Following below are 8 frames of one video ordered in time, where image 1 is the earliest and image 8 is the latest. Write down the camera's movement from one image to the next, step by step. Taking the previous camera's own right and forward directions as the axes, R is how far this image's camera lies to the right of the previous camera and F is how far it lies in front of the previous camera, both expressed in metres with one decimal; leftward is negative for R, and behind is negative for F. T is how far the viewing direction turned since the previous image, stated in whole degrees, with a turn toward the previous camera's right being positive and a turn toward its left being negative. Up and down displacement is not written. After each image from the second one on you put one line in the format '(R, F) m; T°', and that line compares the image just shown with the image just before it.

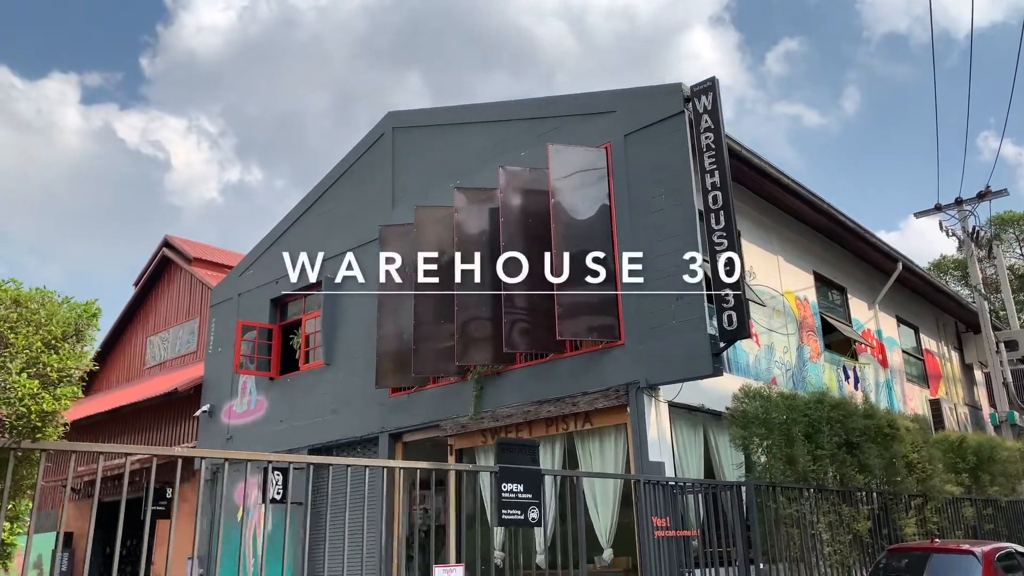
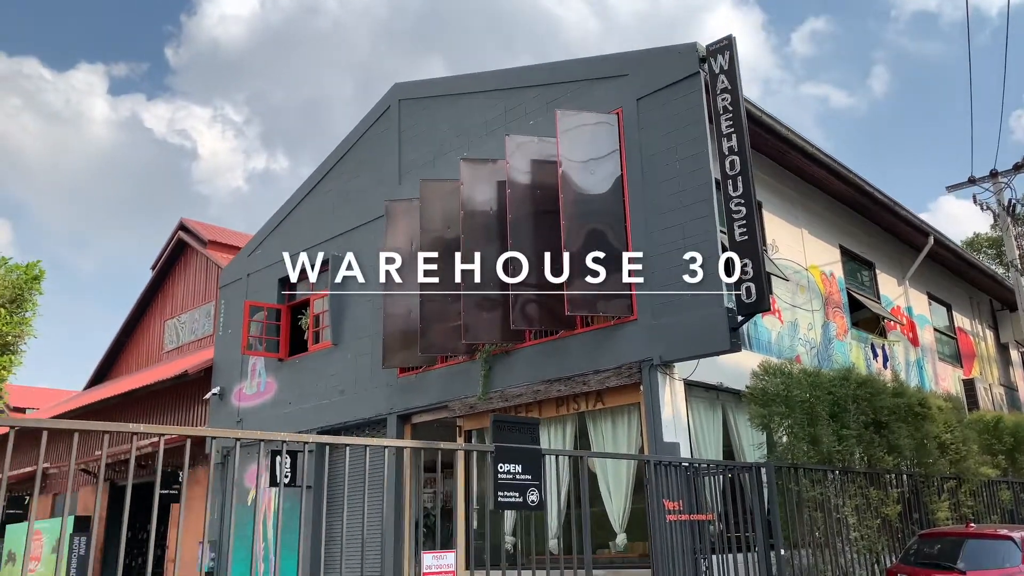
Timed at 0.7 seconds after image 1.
(+0.2, +0.5) m; -2°
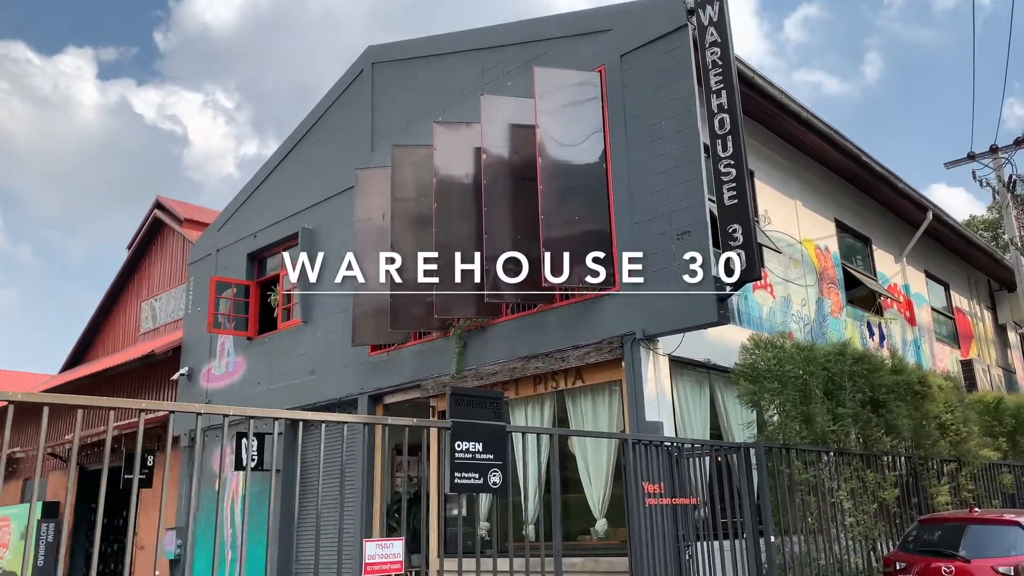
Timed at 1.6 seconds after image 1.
(+0.2, +0.7) m; 0°
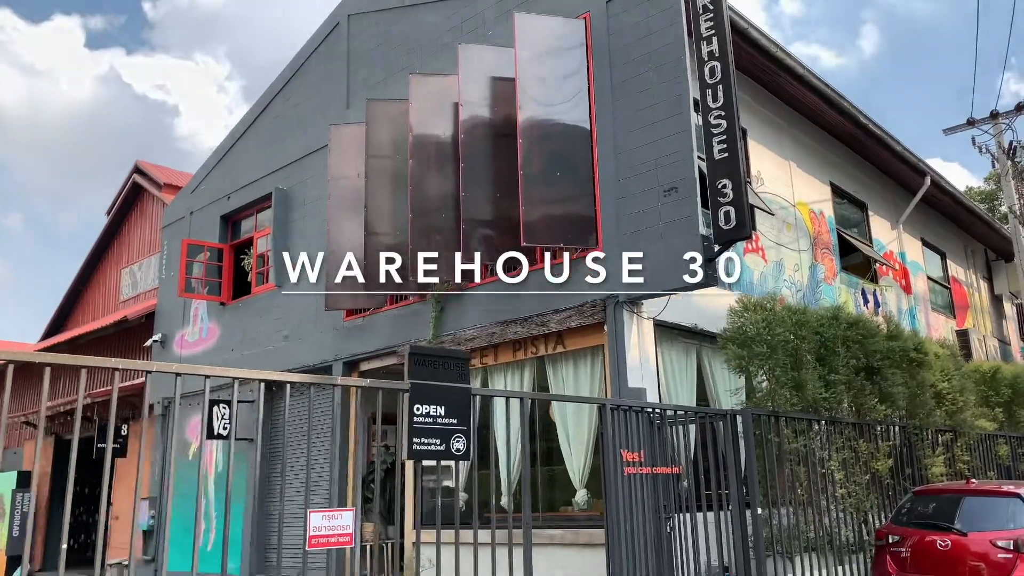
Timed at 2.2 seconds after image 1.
(+0.2, +0.5) m; 0°
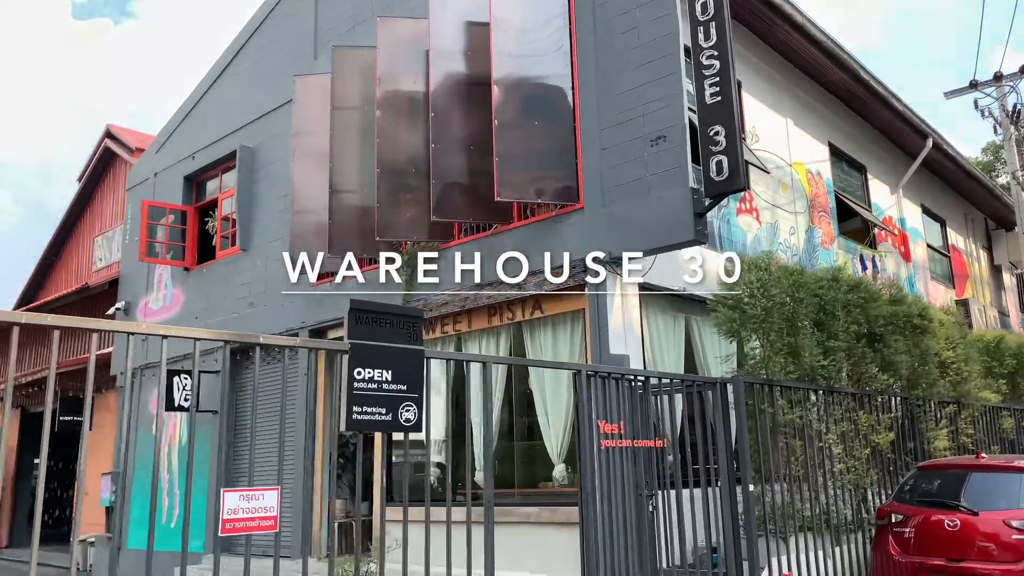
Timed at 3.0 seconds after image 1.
(+0.2, +0.7) m; +1°
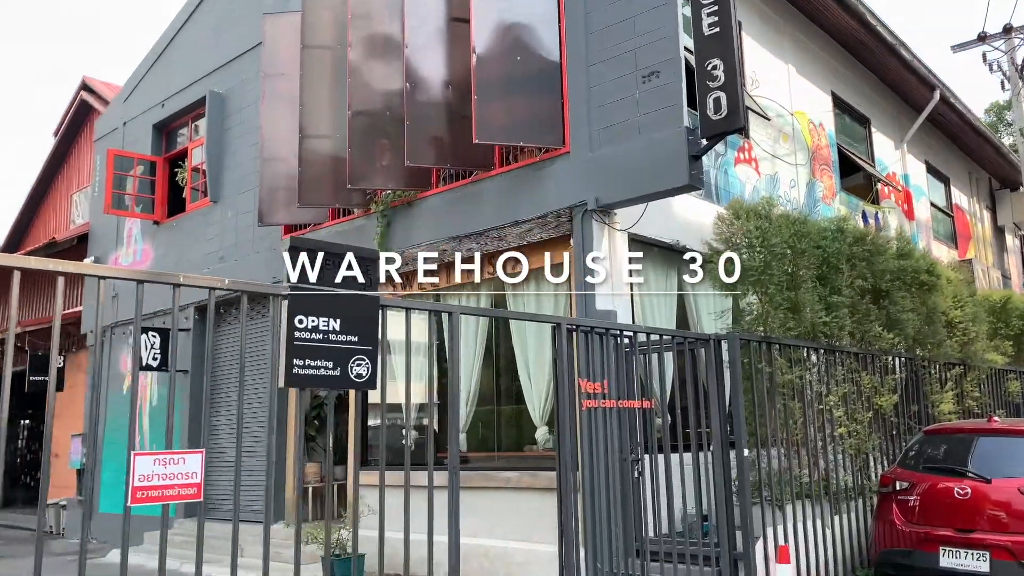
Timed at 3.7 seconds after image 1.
(+0.1, +0.6) m; 0°
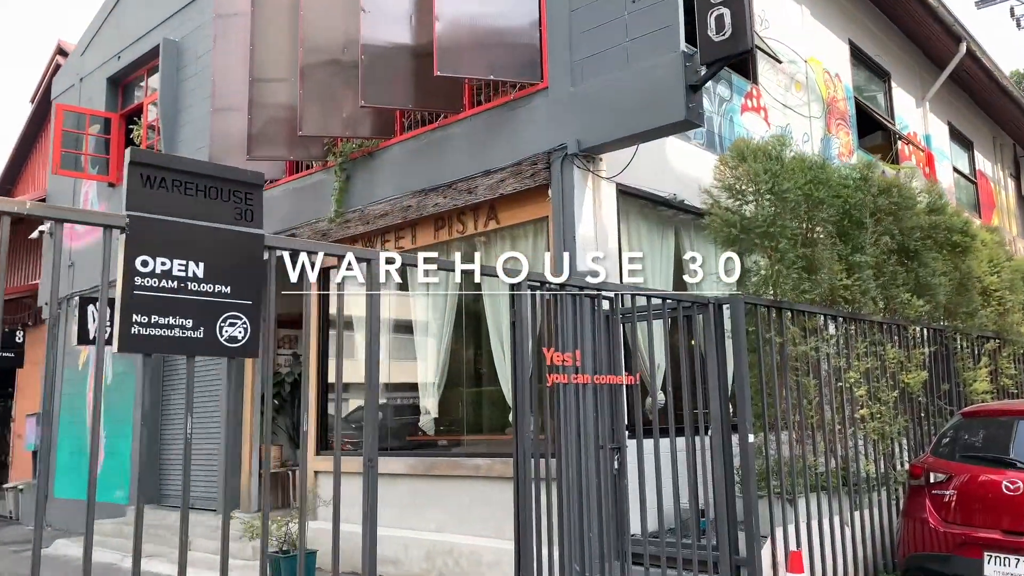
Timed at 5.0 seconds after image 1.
(+0.3, +1.0) m; 0°
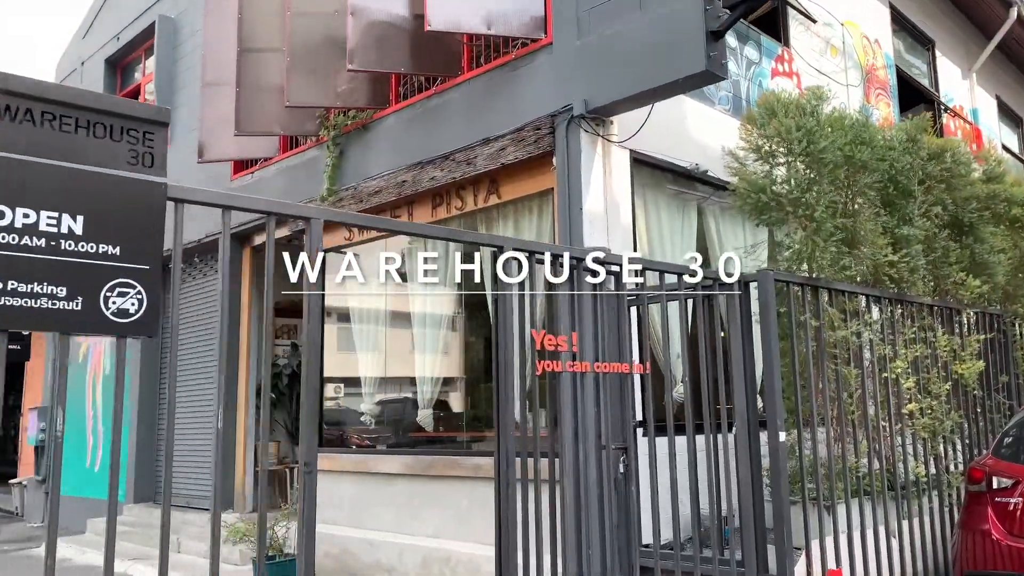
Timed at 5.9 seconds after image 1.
(+0.2, +0.7) m; -2°
